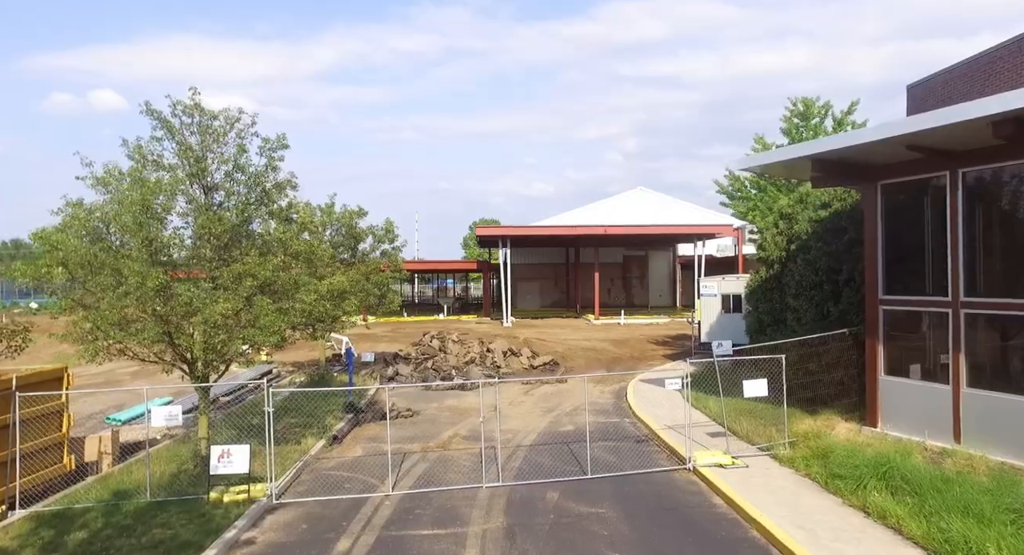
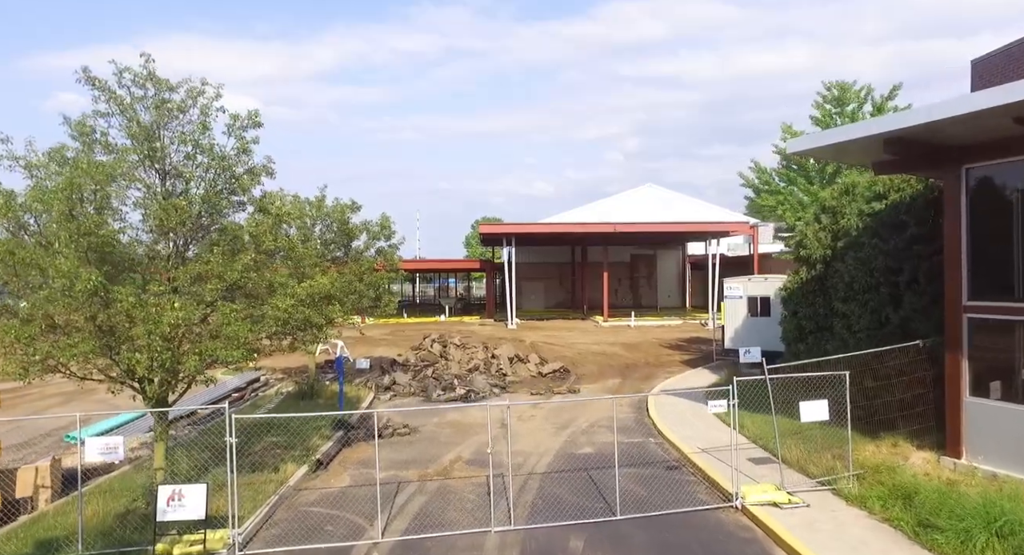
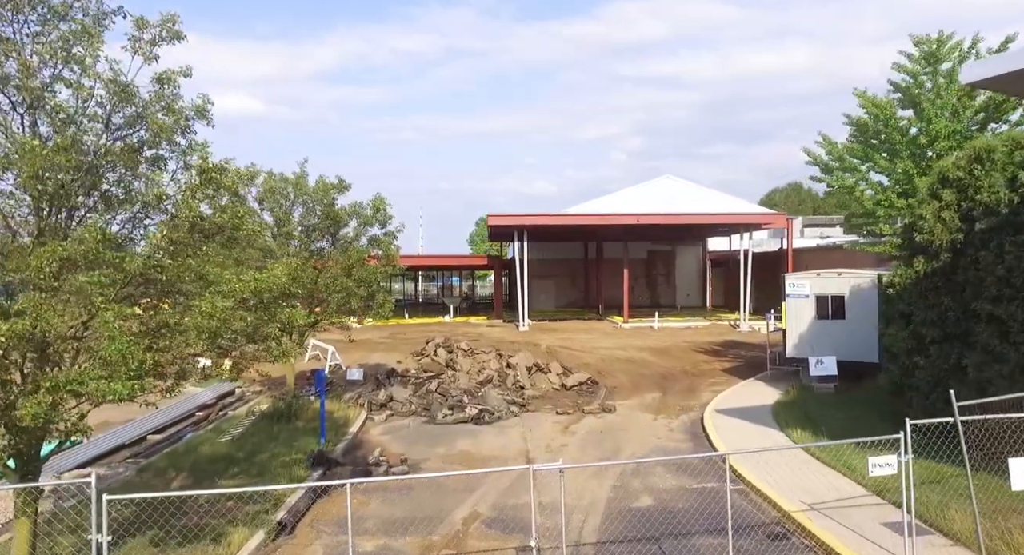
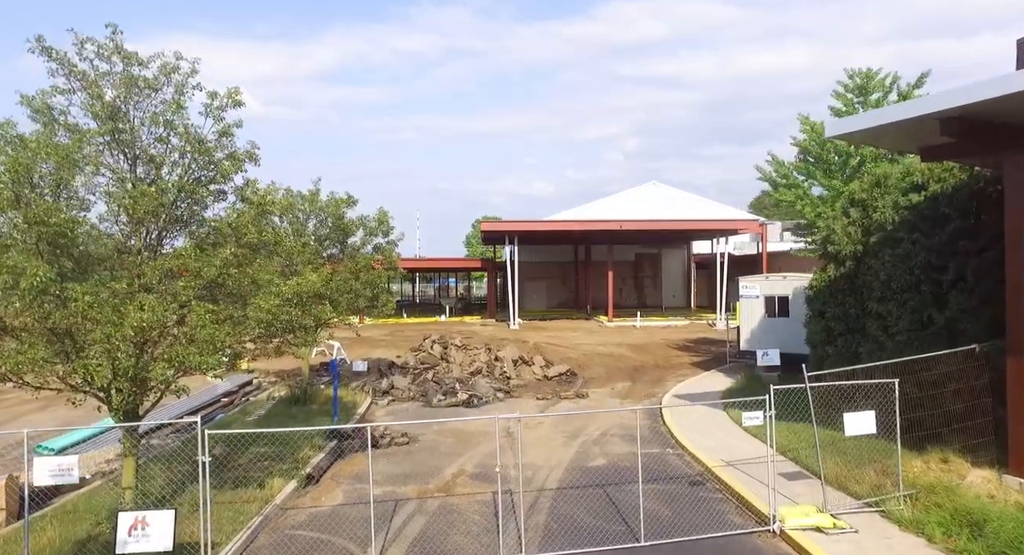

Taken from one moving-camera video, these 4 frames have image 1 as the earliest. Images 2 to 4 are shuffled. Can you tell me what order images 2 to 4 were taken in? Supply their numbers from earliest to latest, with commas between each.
2, 4, 3
